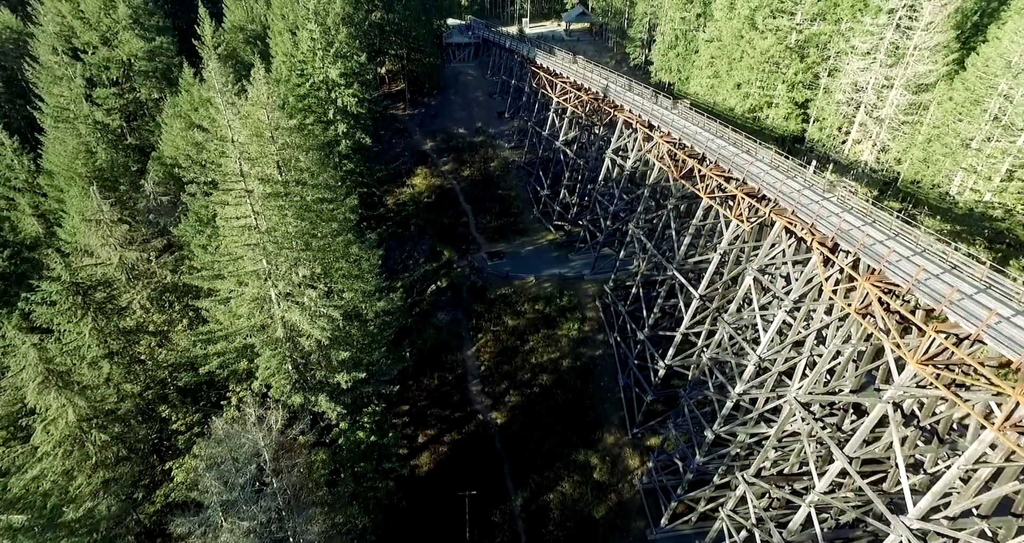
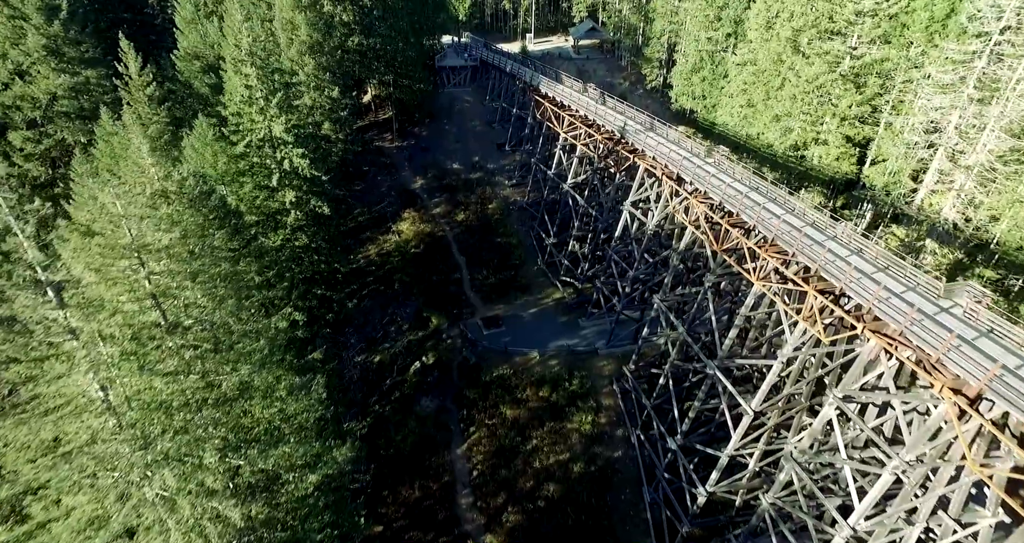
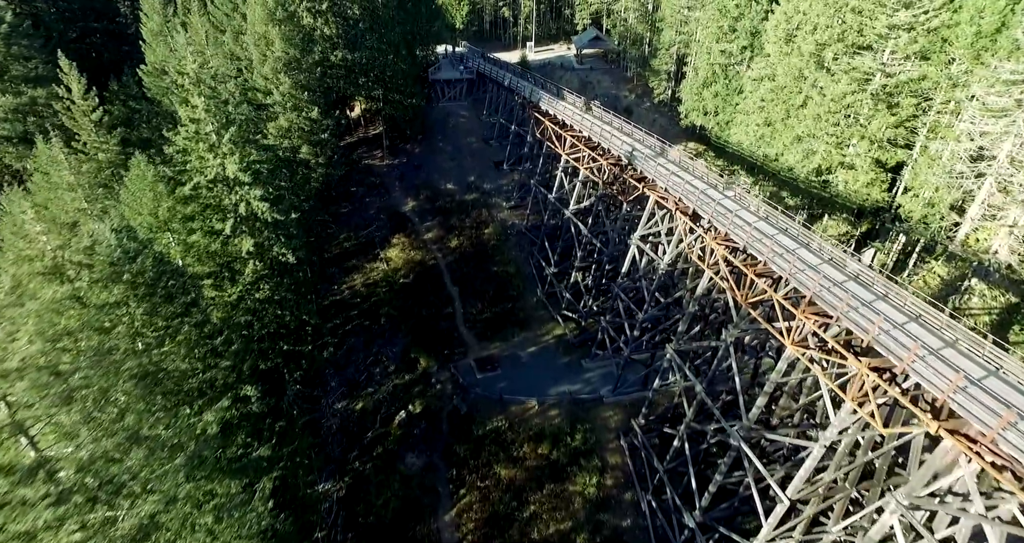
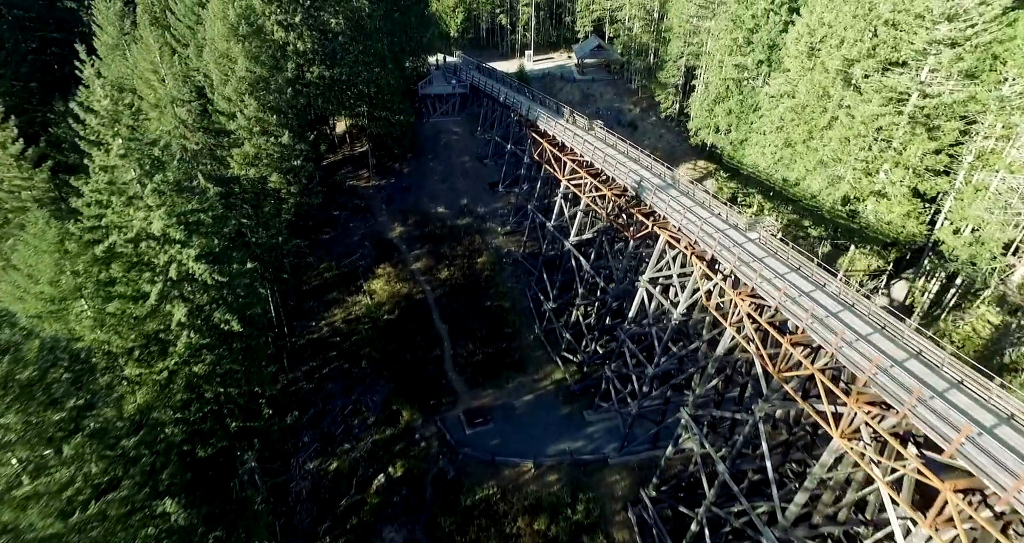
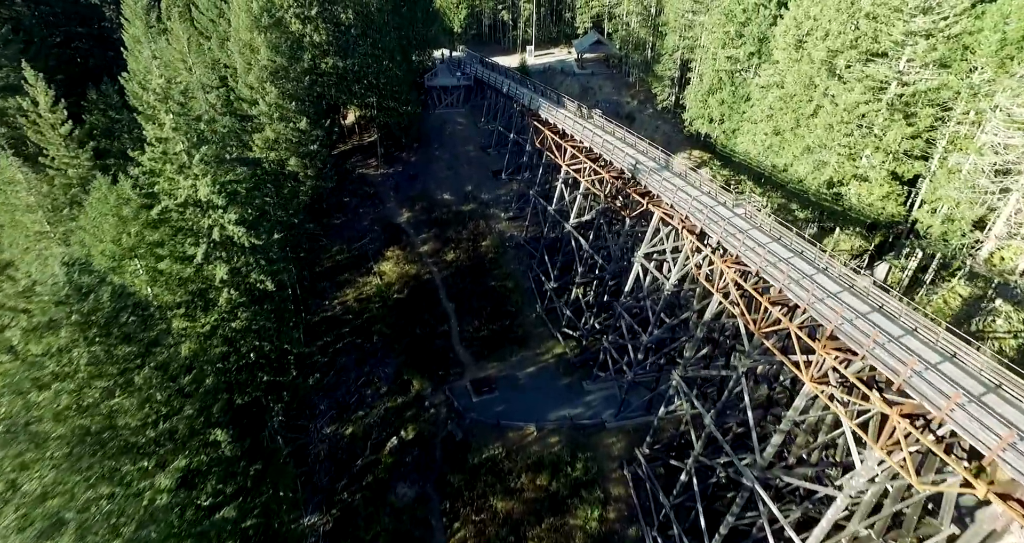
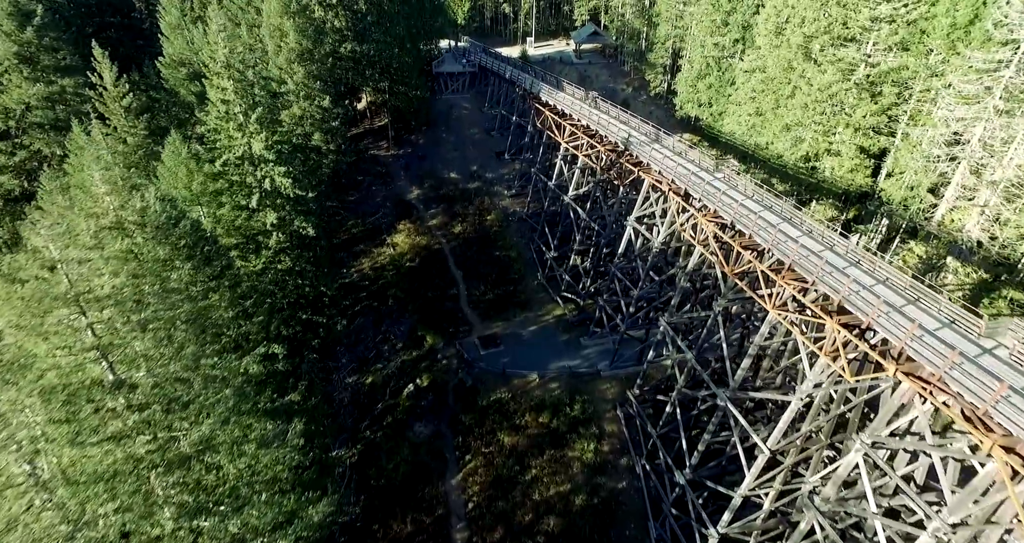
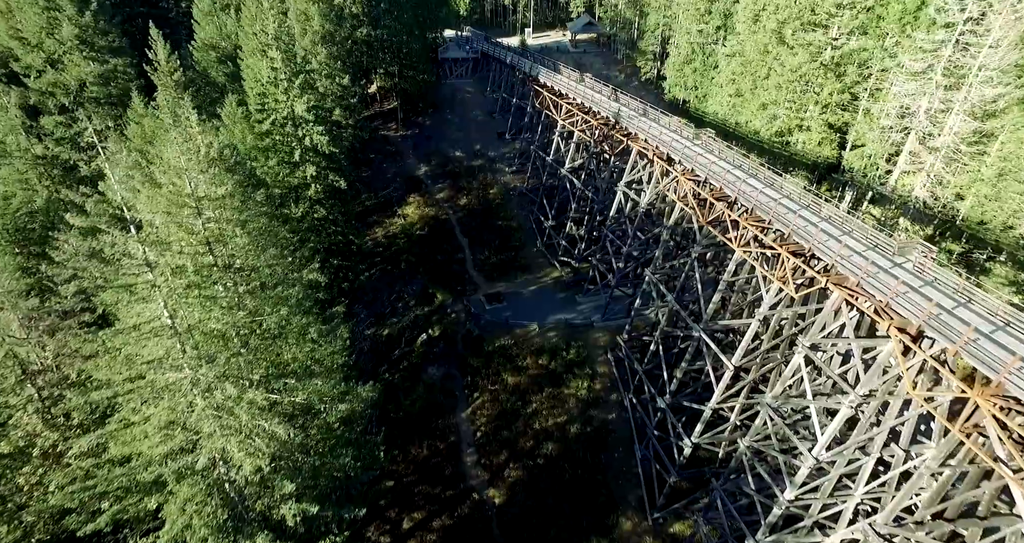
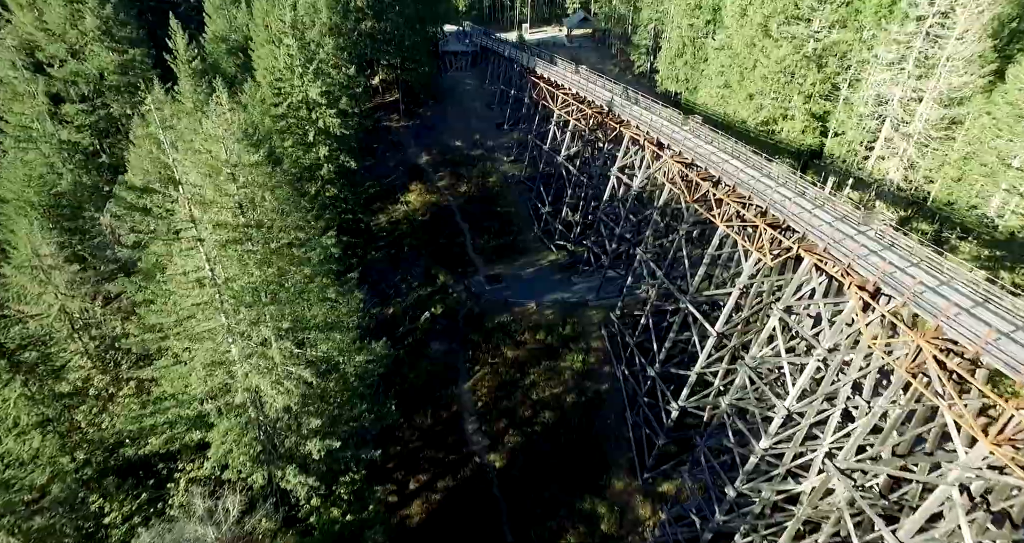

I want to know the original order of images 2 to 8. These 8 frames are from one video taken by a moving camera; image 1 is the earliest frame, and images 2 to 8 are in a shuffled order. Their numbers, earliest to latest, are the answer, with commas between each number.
8, 7, 2, 6, 3, 5, 4
